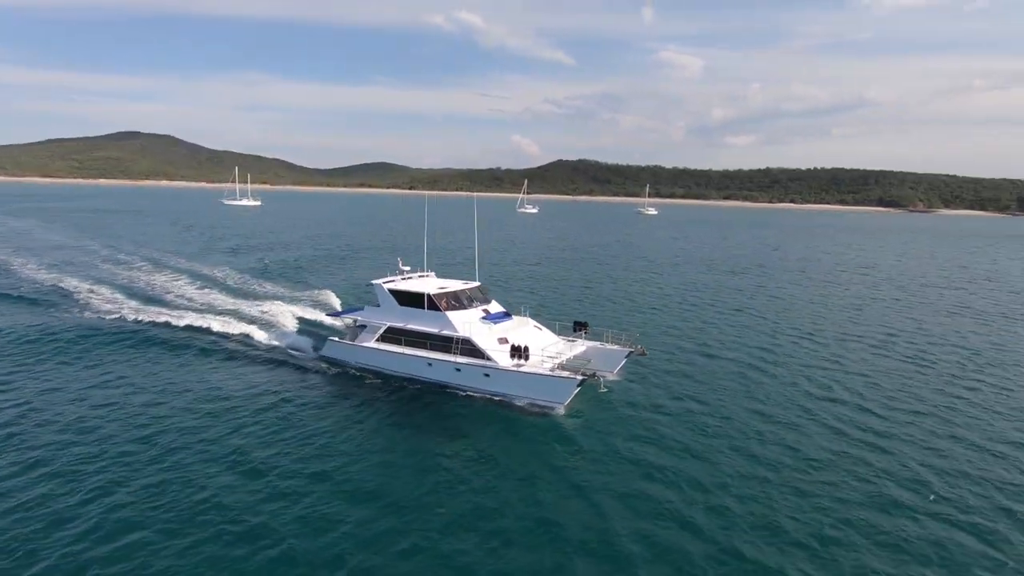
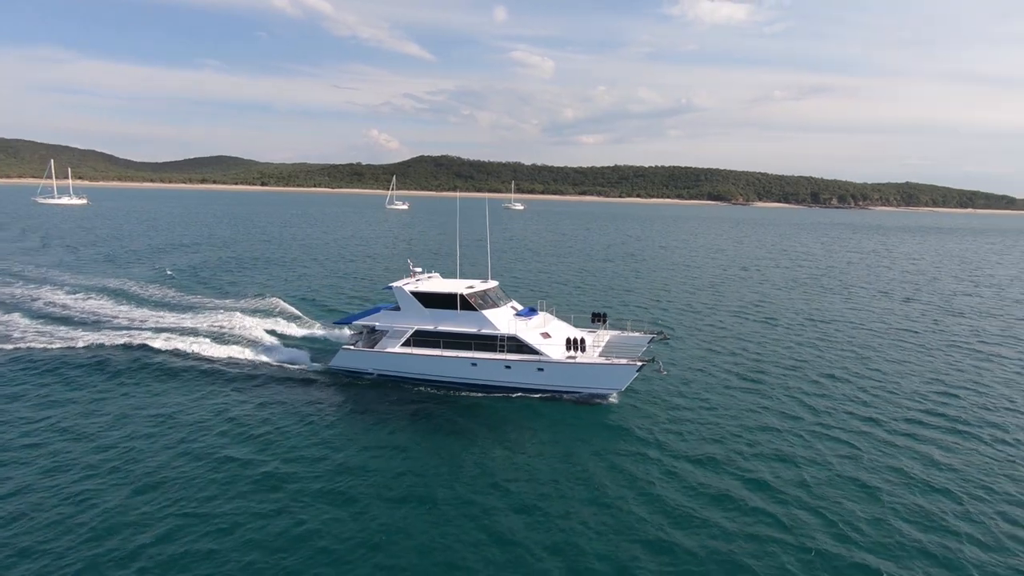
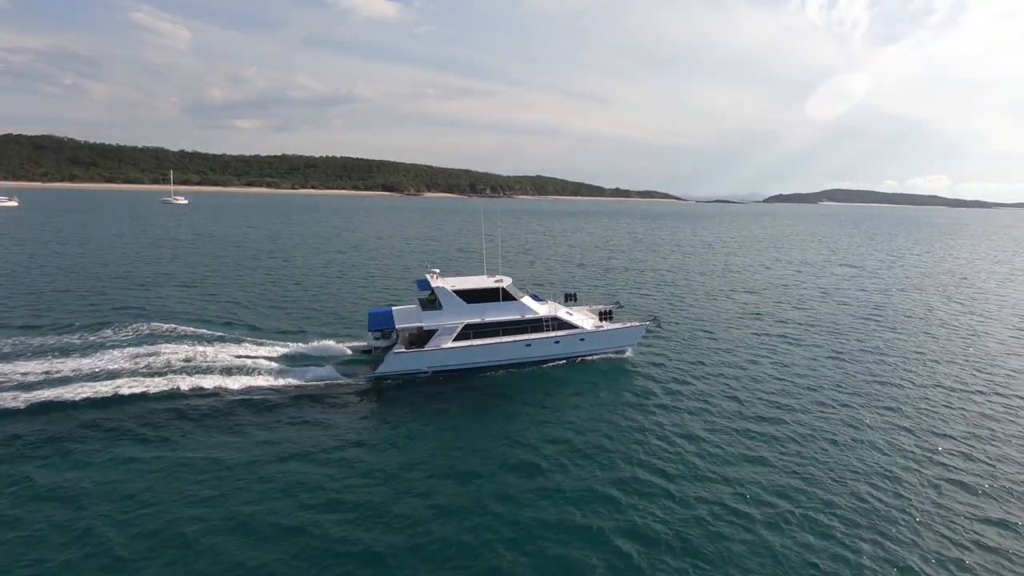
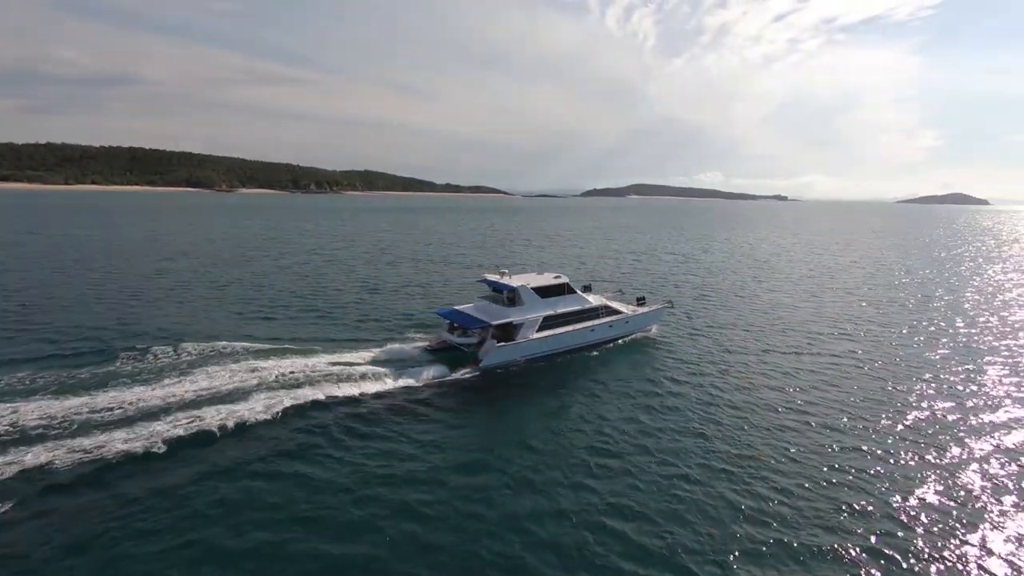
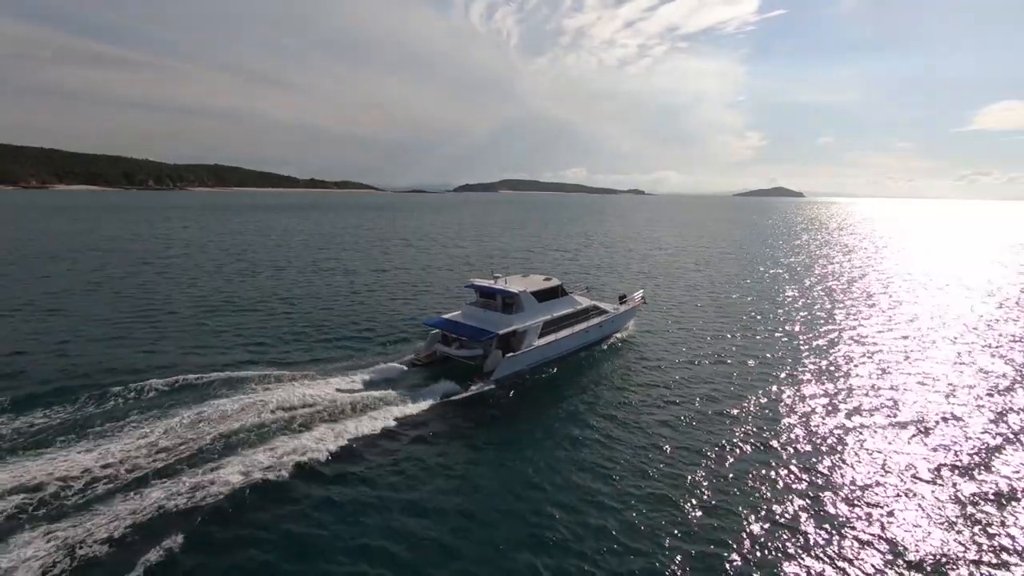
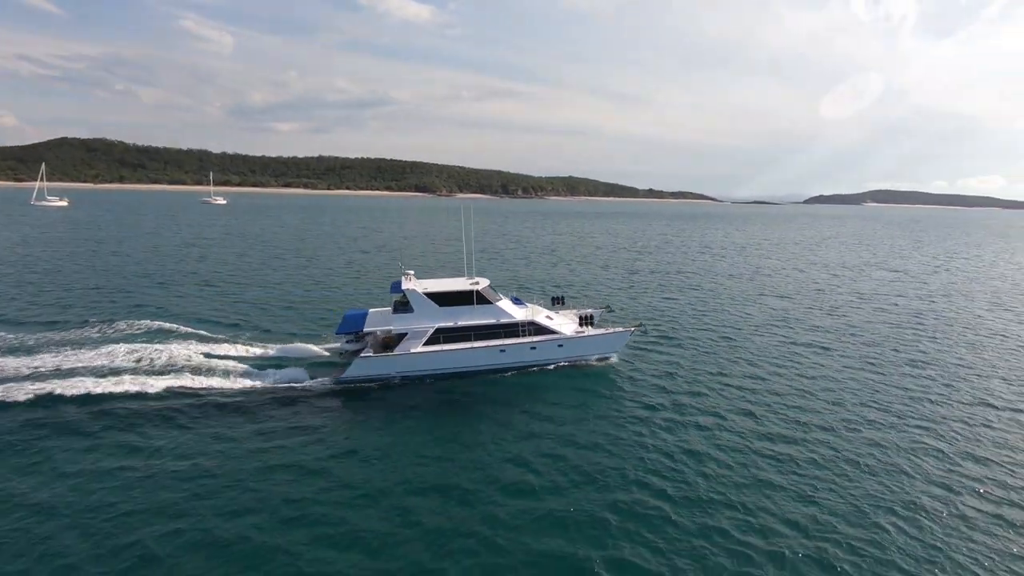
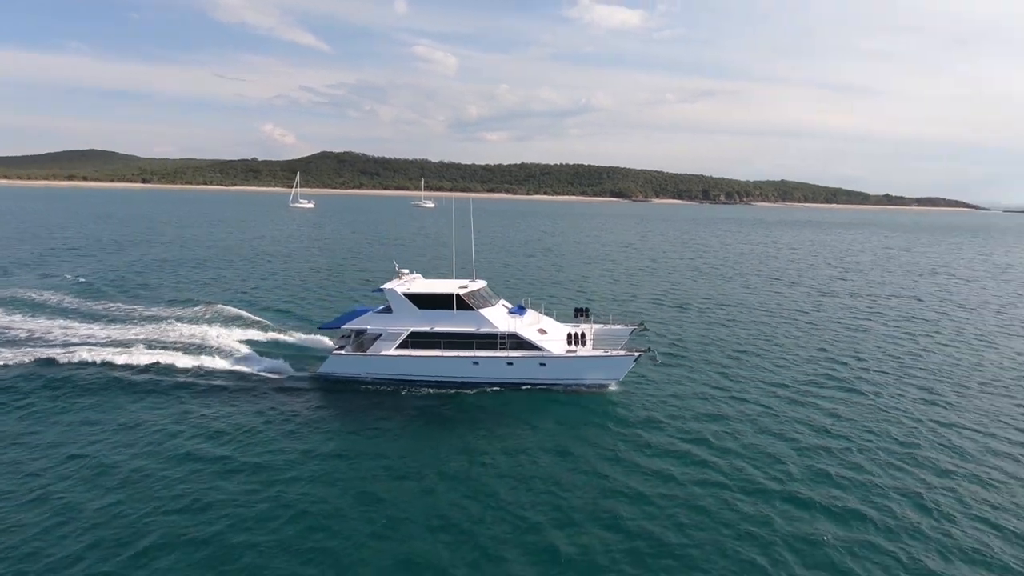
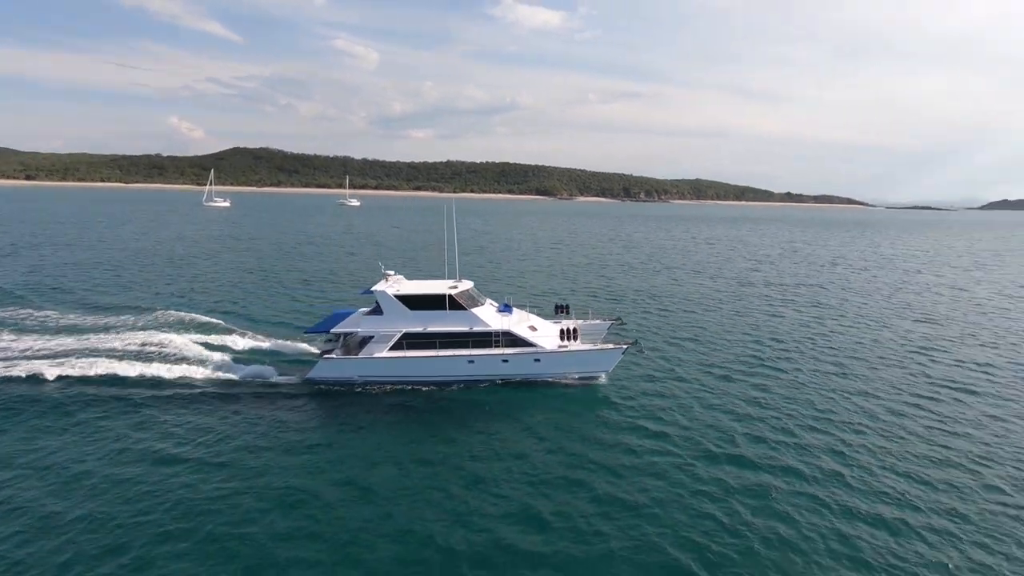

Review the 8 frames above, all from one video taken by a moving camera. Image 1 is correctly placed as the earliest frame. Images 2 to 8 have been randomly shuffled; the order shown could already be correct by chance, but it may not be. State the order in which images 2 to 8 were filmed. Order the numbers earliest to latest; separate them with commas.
2, 7, 8, 6, 3, 4, 5
